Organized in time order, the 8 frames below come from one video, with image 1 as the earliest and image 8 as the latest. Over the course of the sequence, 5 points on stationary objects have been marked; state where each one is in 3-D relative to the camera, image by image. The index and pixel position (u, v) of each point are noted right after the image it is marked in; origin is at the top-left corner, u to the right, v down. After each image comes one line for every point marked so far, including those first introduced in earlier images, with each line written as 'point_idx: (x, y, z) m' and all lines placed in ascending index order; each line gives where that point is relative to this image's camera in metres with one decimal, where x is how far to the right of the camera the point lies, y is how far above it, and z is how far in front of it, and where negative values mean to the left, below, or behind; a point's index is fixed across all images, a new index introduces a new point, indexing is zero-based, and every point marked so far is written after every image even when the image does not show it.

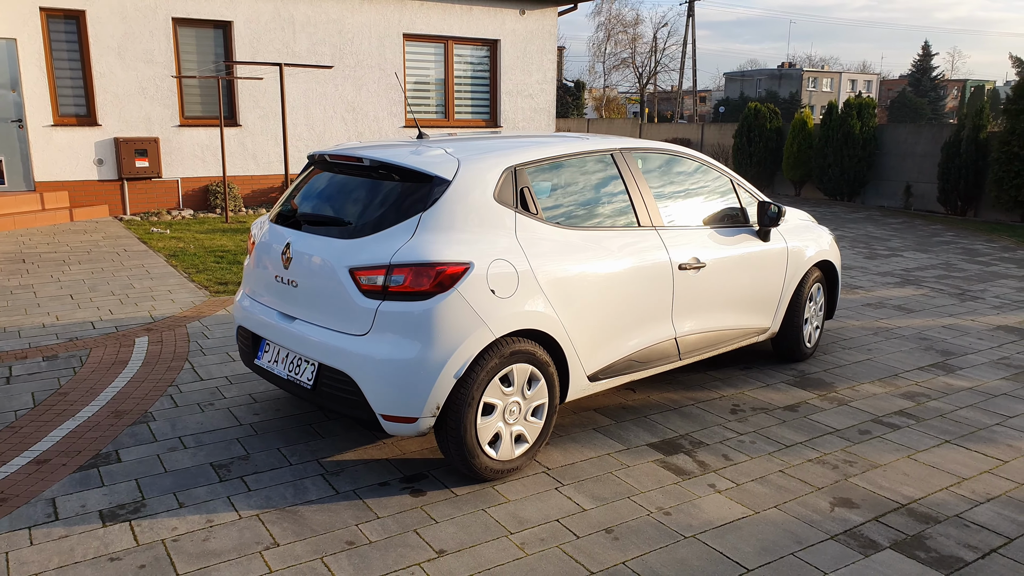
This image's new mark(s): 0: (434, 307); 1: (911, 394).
0: (-0.3, -0.1, +3.3) m
1: (+2.5, -0.6, +4.9) m
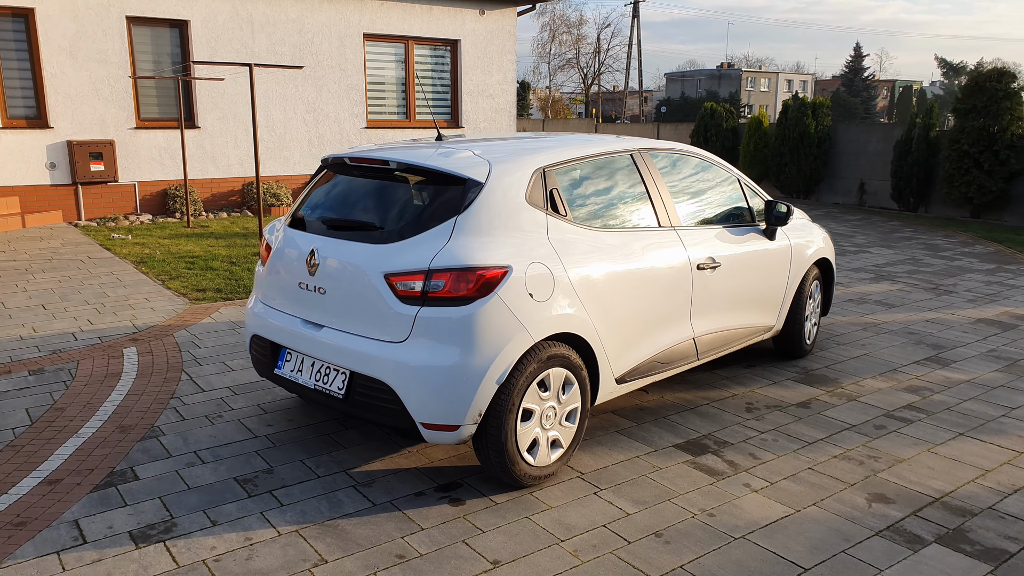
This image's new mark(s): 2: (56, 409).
0: (-0.1, -0.1, +3.2) m
1: (+2.5, -0.6, +5.0) m
2: (-2.5, -0.7, +4.4) m
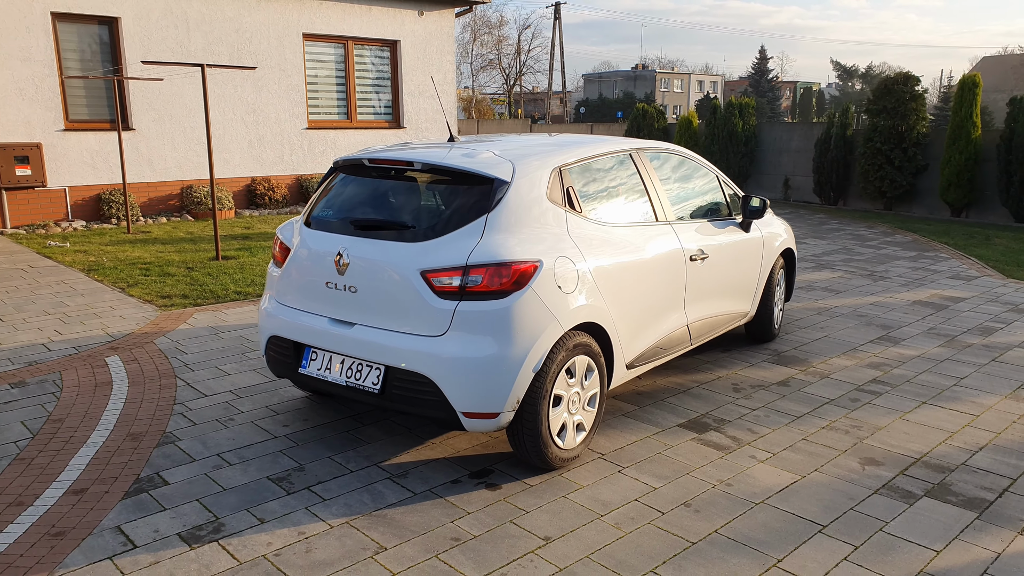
0: (0.0, -0.1, +3.4) m
1: (+2.5, -0.5, +5.4) m
2: (-2.5, -0.7, +4.3) m
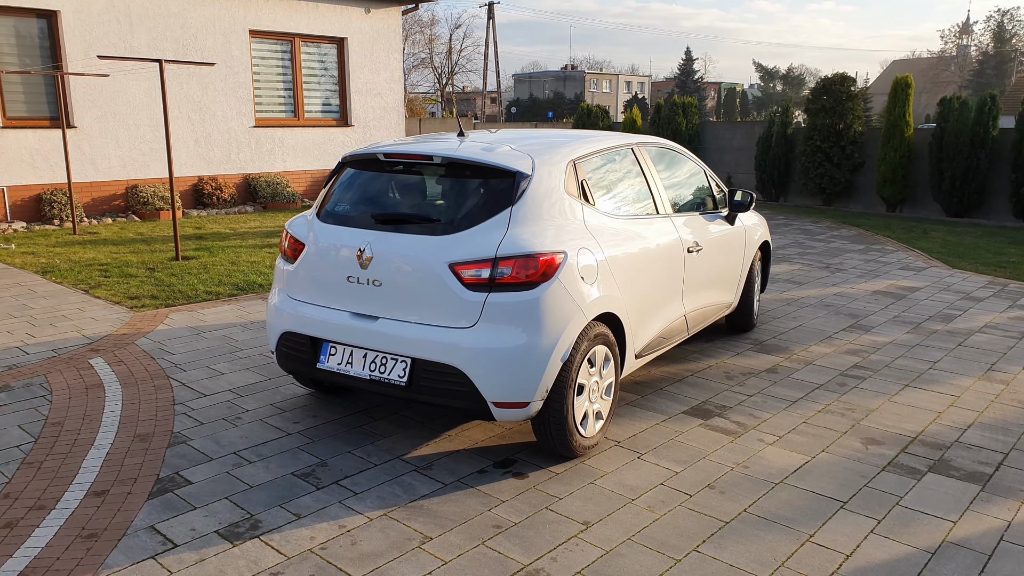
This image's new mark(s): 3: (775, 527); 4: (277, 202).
0: (+0.1, 0.0, +3.5) m
1: (+2.5, -0.4, +5.7) m
2: (-2.4, -0.7, +4.2) m
3: (+1.1, -1.0, +3.2) m
4: (-4.0, +1.5, +13.6) m
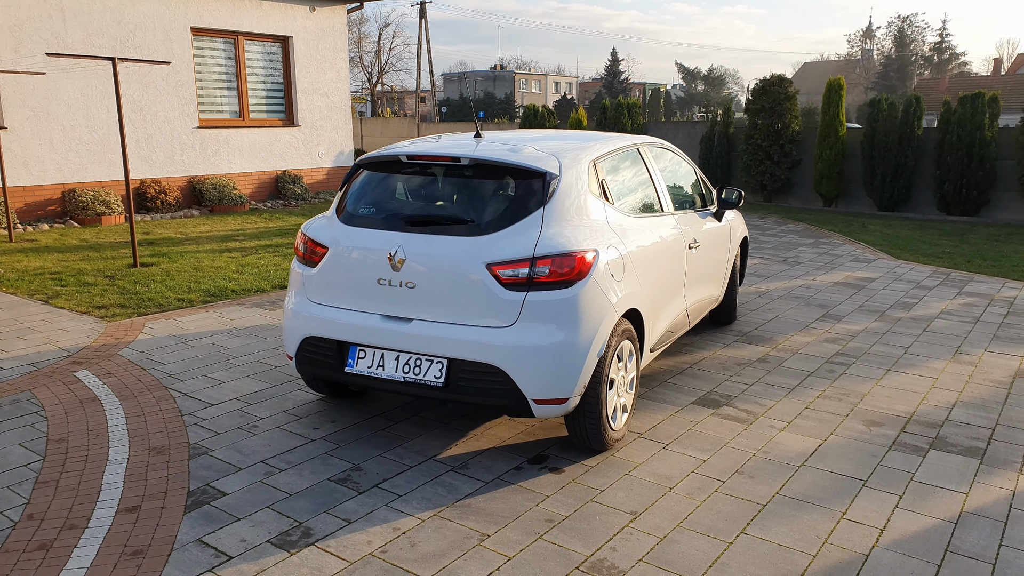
0: (+0.3, 0.0, +3.6) m
1: (+2.4, -0.4, +6.0) m
2: (-2.3, -0.8, +4.0) m
3: (+1.3, -0.9, +3.4) m
4: (-4.8, +1.4, +13.3) m
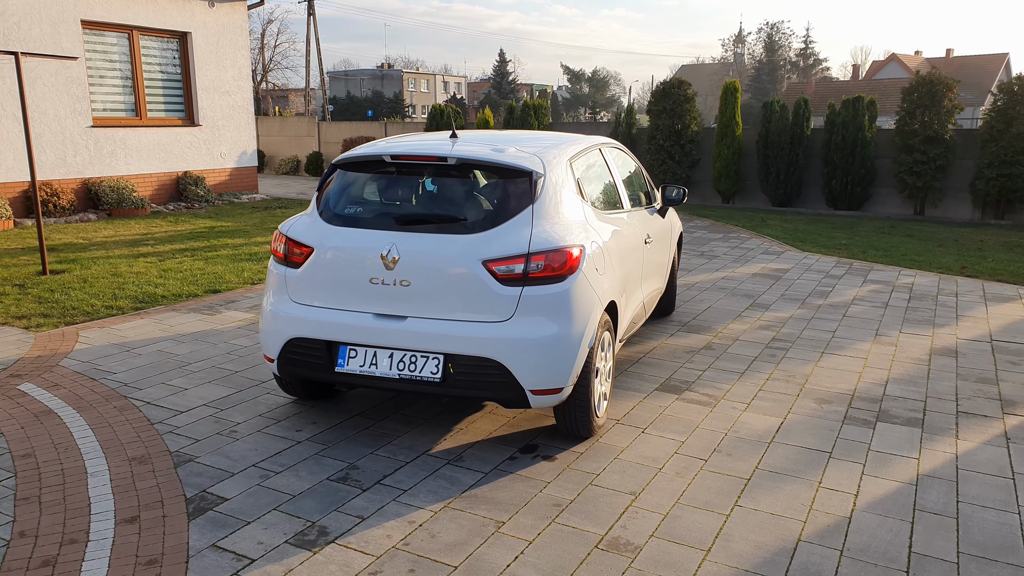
0: (+0.3, 0.0, +3.7) m
1: (+2.0, -0.3, +6.4) m
2: (-2.3, -0.8, +3.8) m
3: (+1.3, -0.9, +3.7) m
4: (-6.2, +1.3, +12.6) m
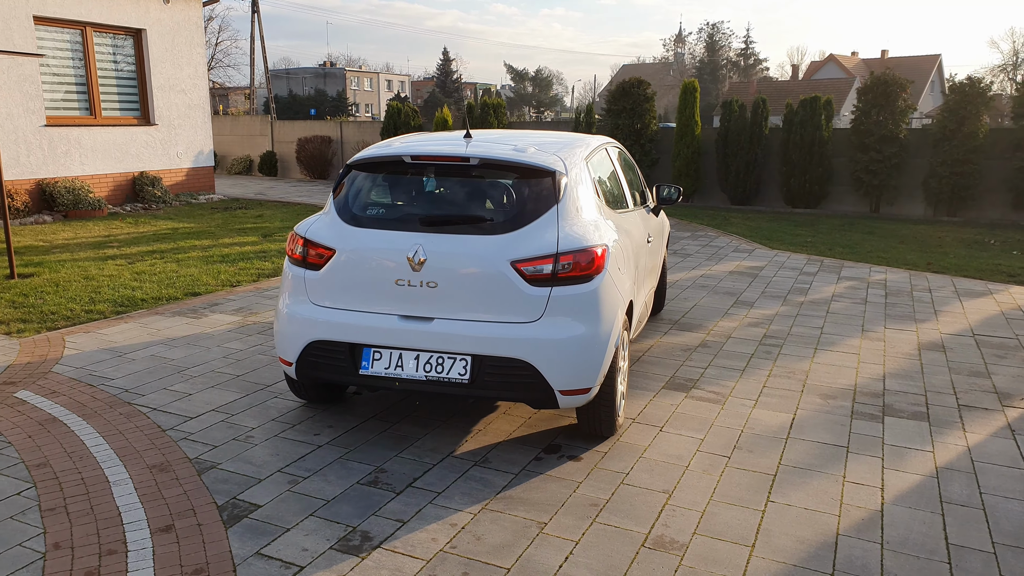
0: (+0.4, 0.0, +3.7) m
1: (+2.0, -0.3, +6.5) m
2: (-2.2, -0.8, +3.6) m
3: (+1.4, -0.9, +3.8) m
4: (-6.7, +1.2, +12.2) m
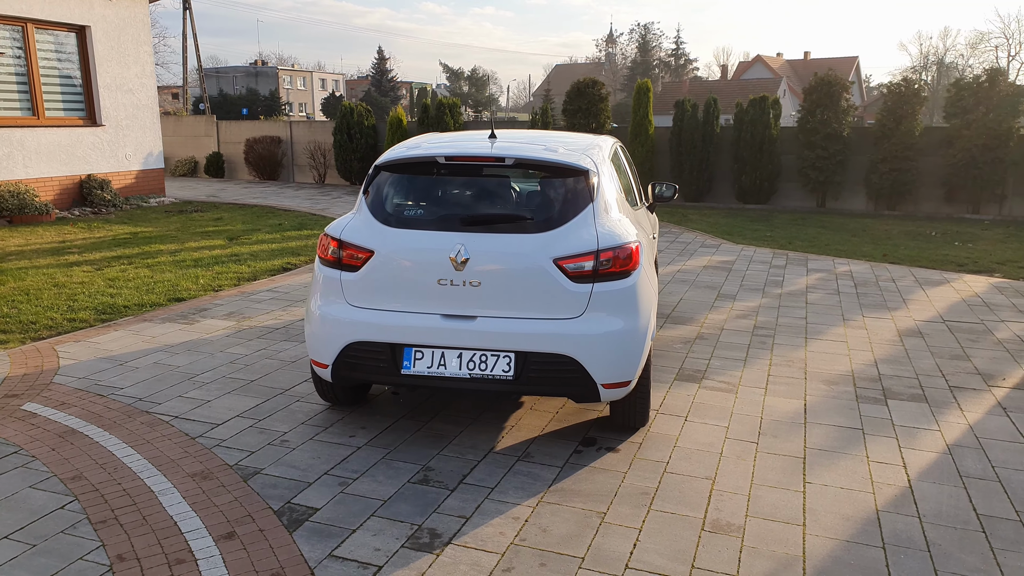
0: (+0.6, 0.0, +3.8) m
1: (+1.9, -0.2, +6.7) m
2: (-2.0, -0.9, +3.5) m
3: (+1.6, -0.8, +3.9) m
4: (-7.2, +1.1, +11.7) m
